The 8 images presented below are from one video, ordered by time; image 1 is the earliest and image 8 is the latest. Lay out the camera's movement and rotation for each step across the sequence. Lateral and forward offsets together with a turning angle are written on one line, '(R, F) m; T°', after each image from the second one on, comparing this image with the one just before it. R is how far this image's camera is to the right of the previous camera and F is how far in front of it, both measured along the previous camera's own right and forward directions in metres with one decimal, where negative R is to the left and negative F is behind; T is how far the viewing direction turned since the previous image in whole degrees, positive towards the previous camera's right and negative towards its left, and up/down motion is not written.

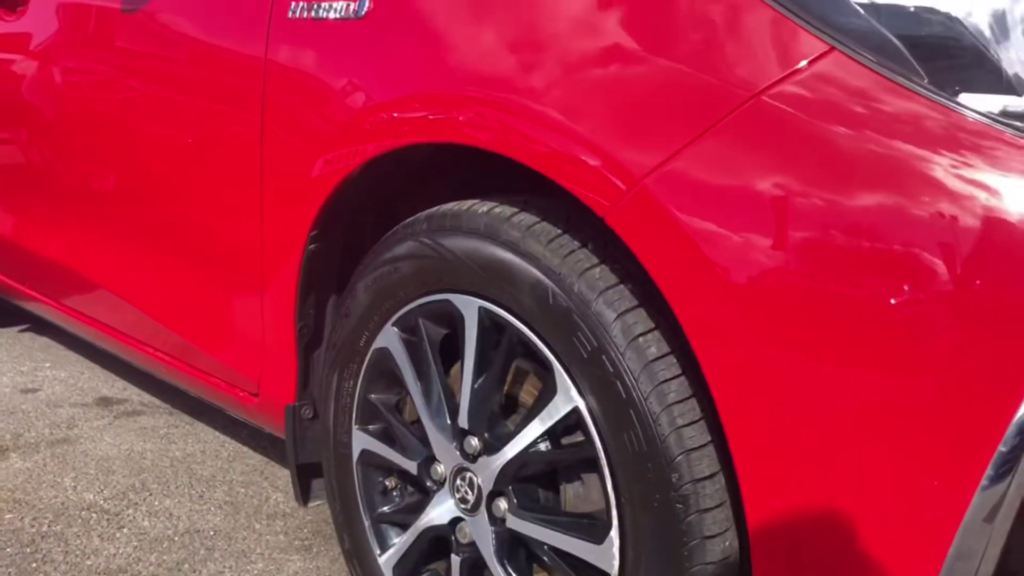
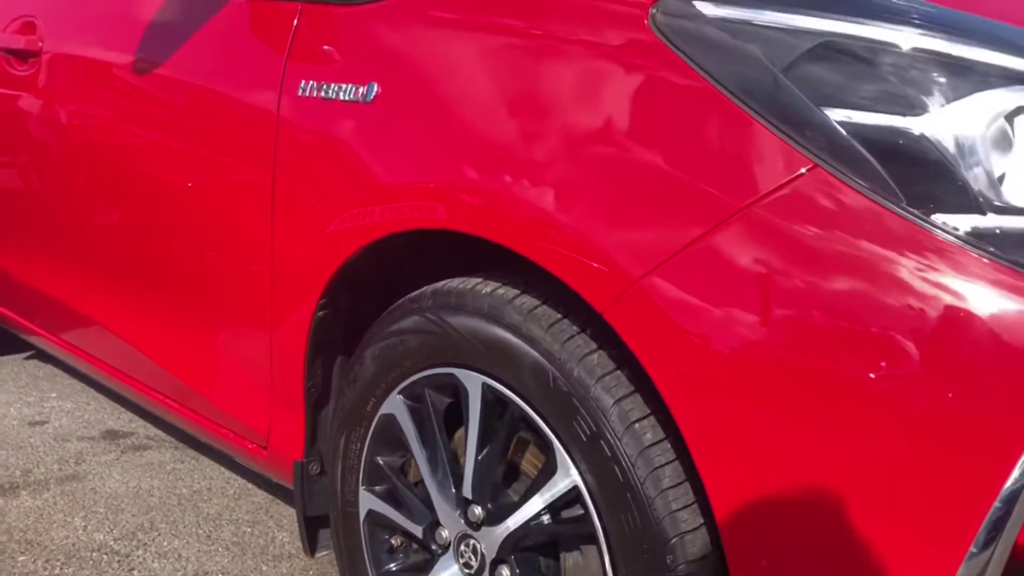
(0.0, -0.1) m; 0°
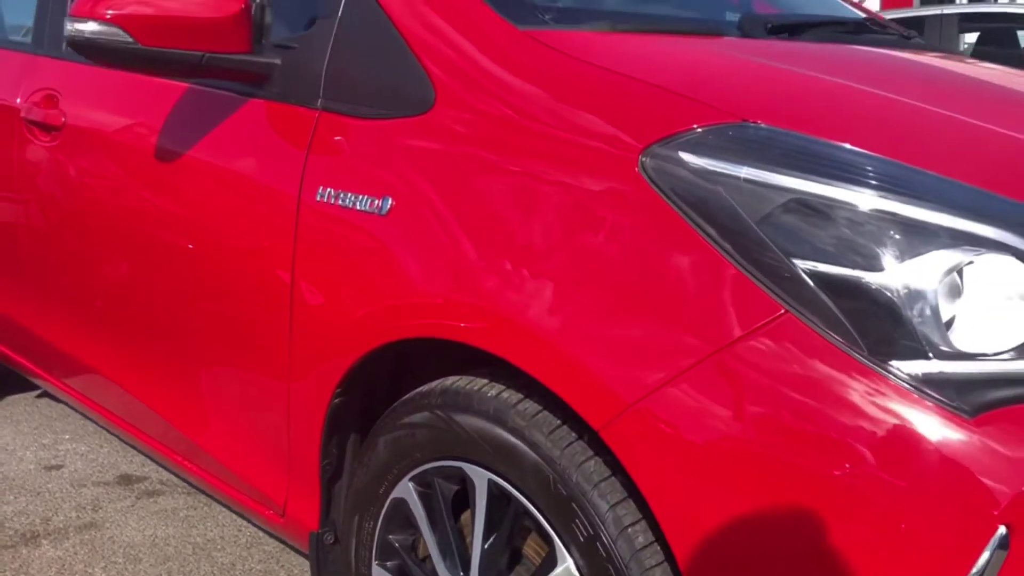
(0.0, -0.1) m; 0°
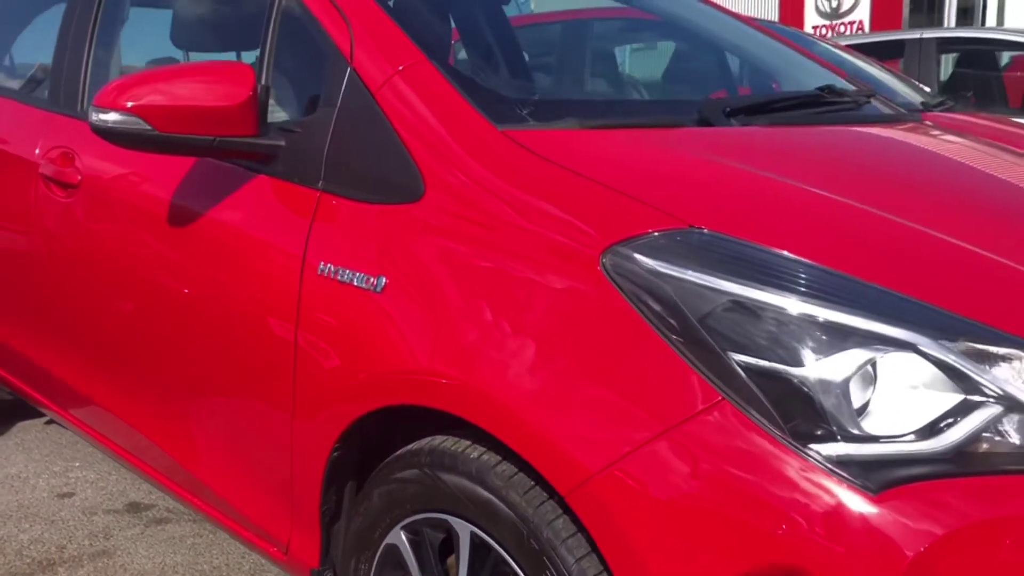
(0.0, -0.2) m; 0°
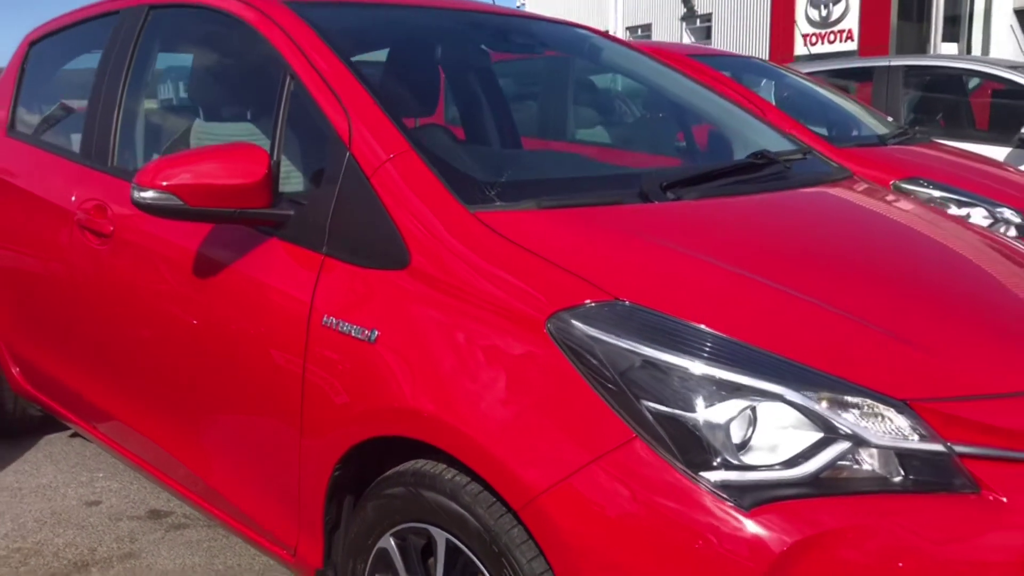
(0.0, -0.3) m; 0°
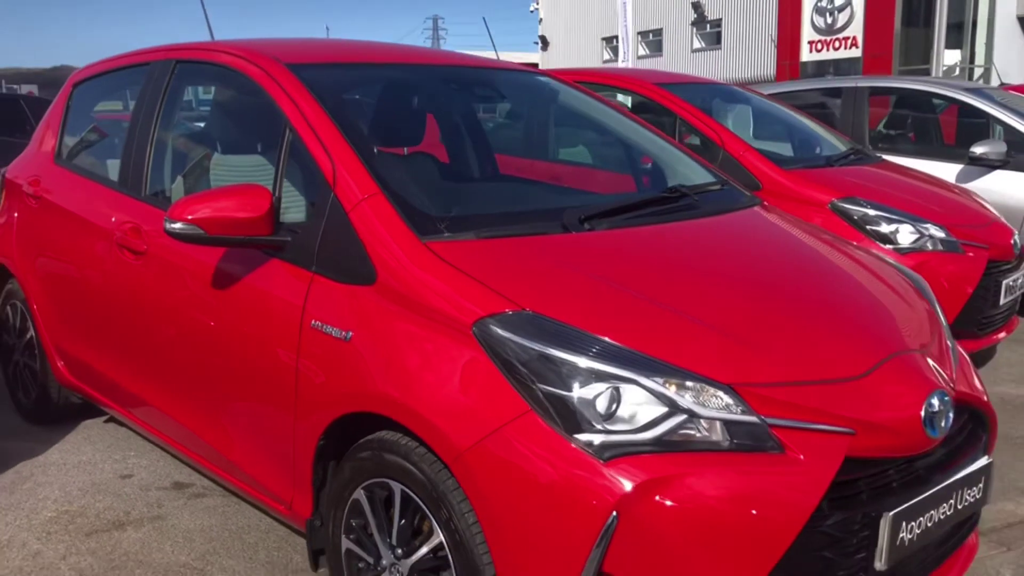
(+0.2, -0.5) m; -1°
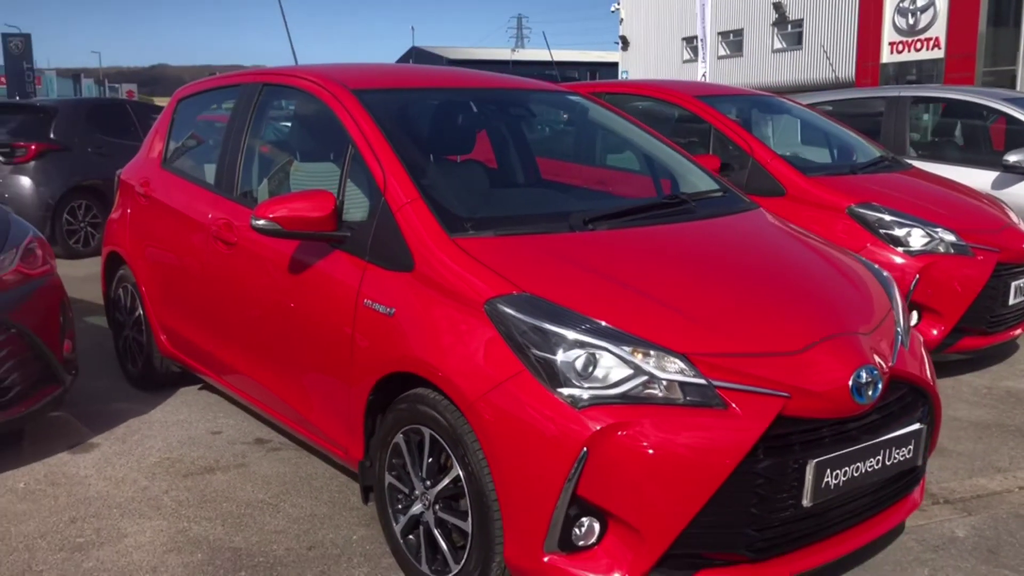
(+0.2, -0.5) m; -5°
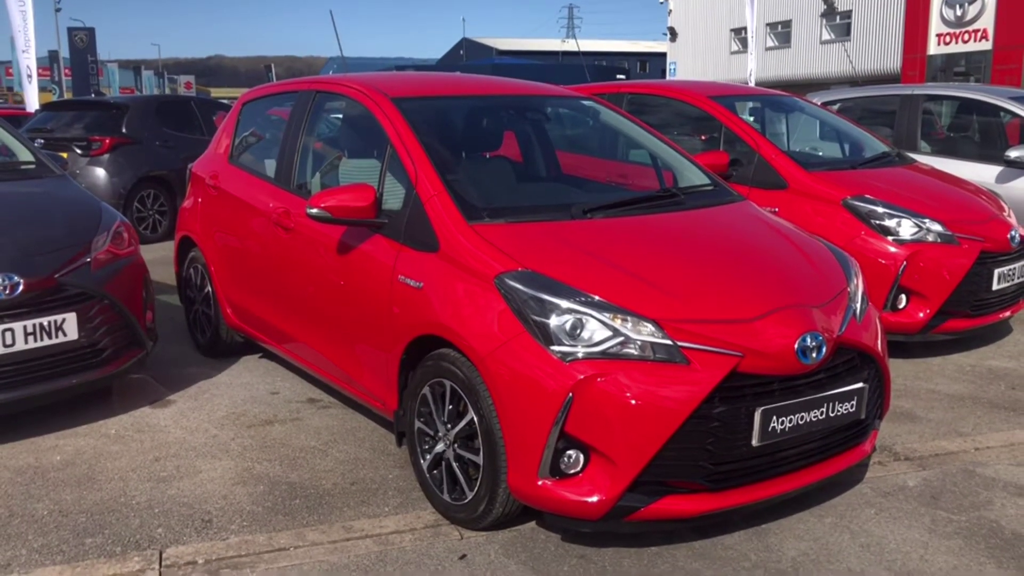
(+0.1, -0.6) m; -3°
